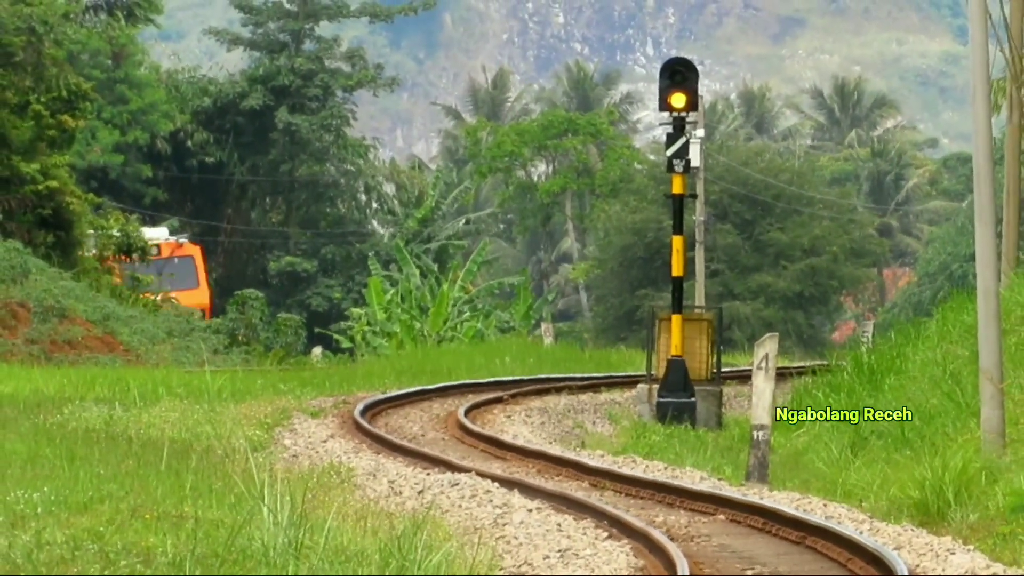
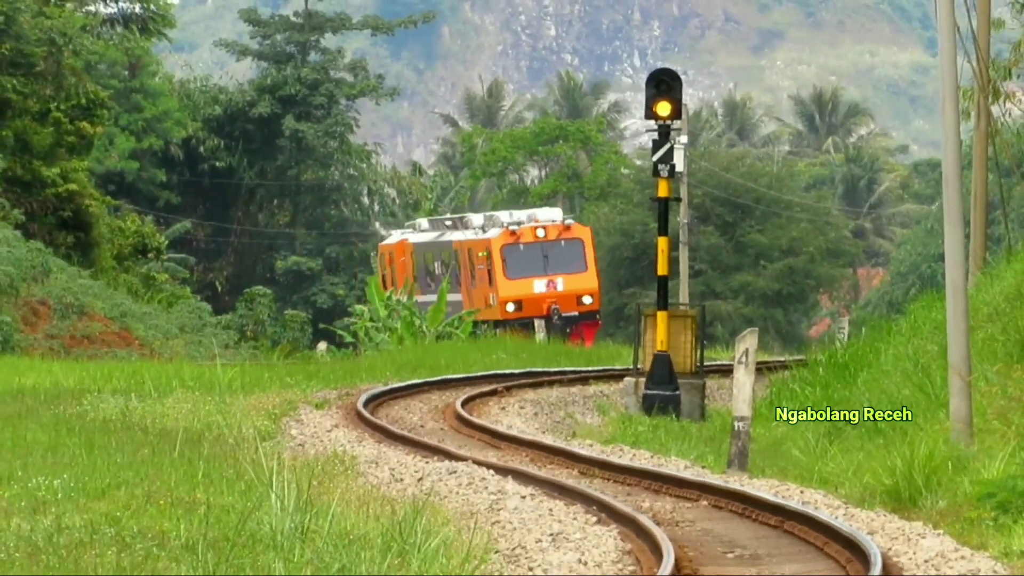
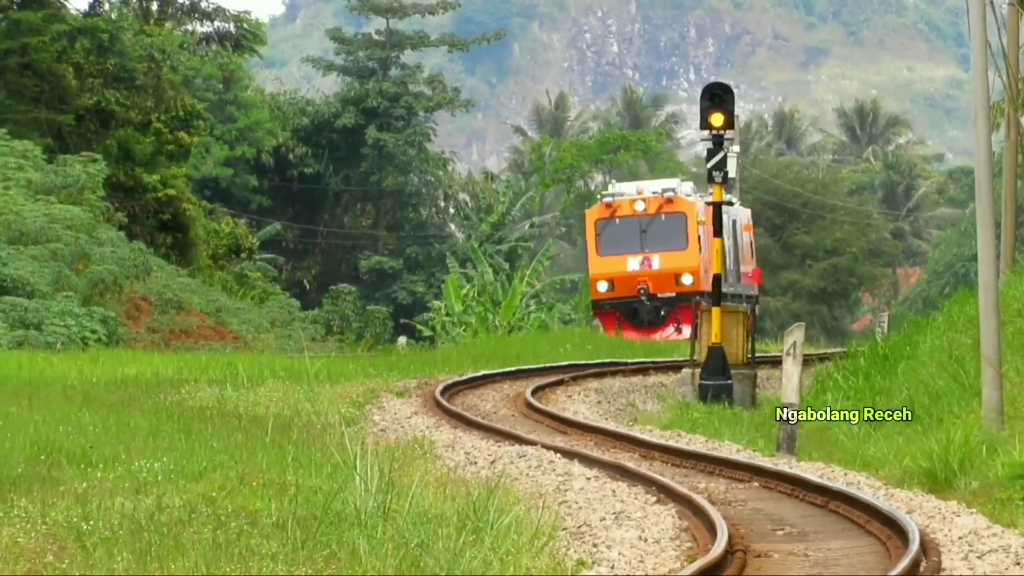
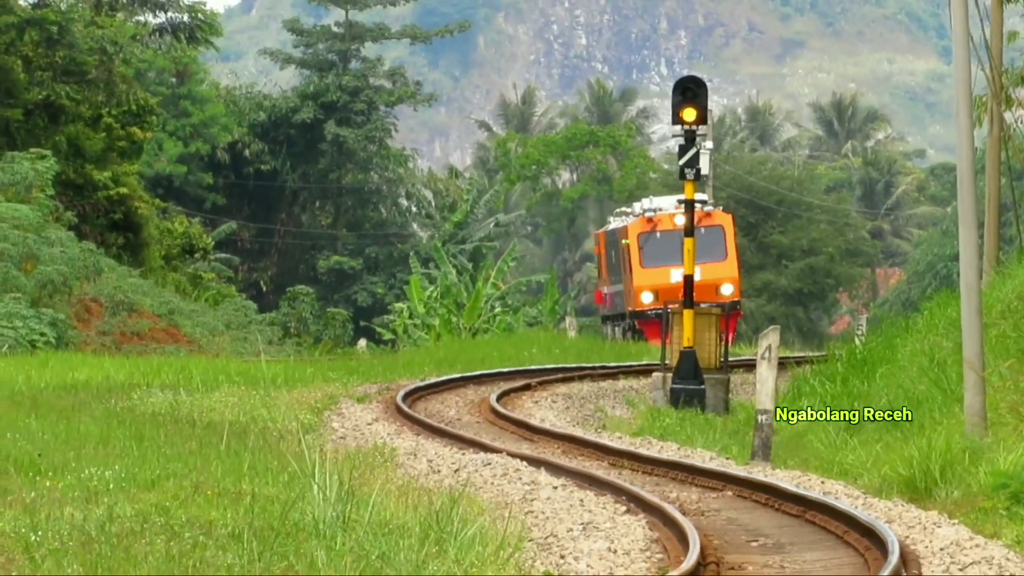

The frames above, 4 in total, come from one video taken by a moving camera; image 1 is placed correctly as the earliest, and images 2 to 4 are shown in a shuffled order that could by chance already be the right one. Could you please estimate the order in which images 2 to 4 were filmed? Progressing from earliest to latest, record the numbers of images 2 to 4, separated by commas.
2, 4, 3
